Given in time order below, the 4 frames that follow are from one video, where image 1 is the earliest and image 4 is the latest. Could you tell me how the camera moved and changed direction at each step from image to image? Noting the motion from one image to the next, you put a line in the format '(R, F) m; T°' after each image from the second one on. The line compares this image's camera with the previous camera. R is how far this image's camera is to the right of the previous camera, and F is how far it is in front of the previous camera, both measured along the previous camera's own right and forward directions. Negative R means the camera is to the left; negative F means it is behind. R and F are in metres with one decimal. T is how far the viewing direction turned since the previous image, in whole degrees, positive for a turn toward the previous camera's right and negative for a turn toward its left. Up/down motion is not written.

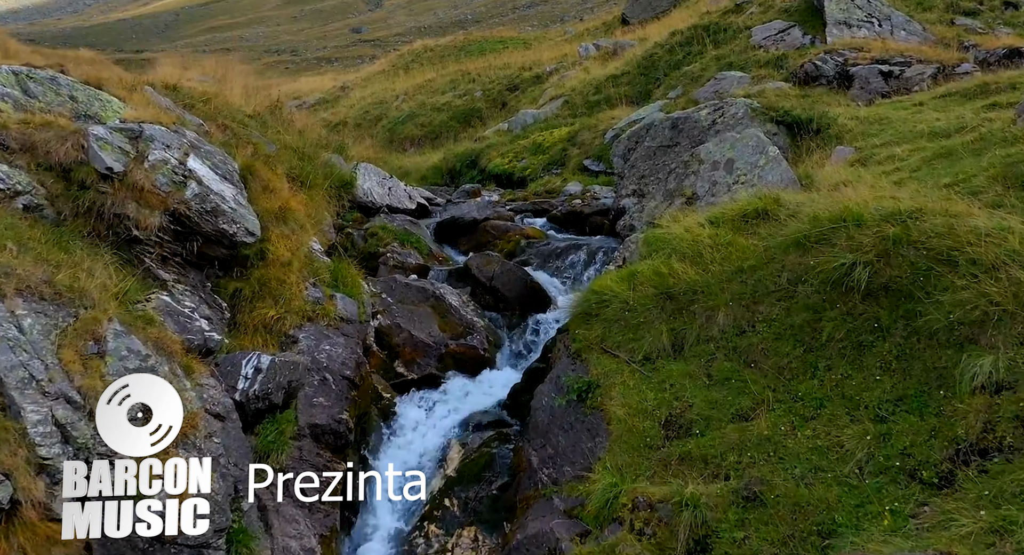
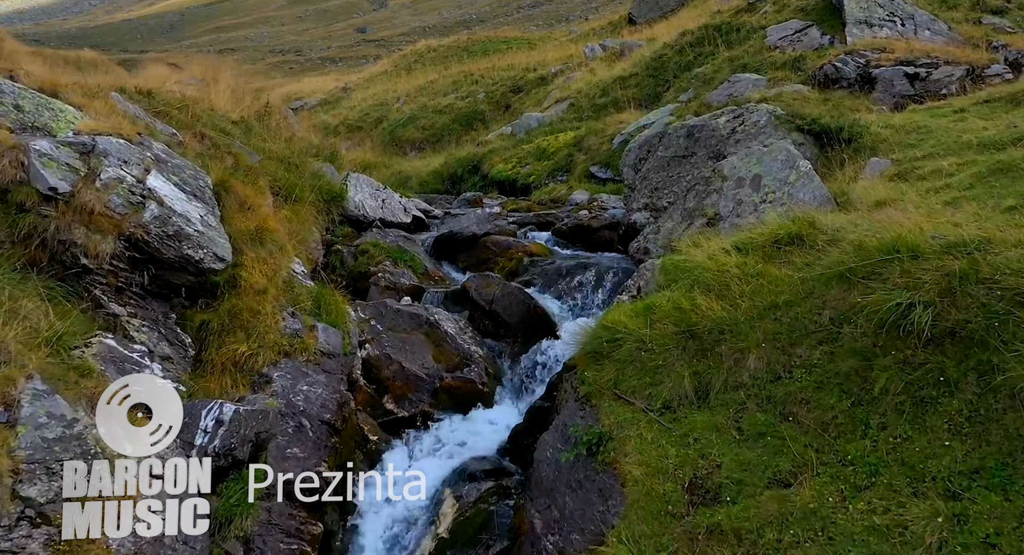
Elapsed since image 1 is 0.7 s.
(0.0, +1.0) m; 0°
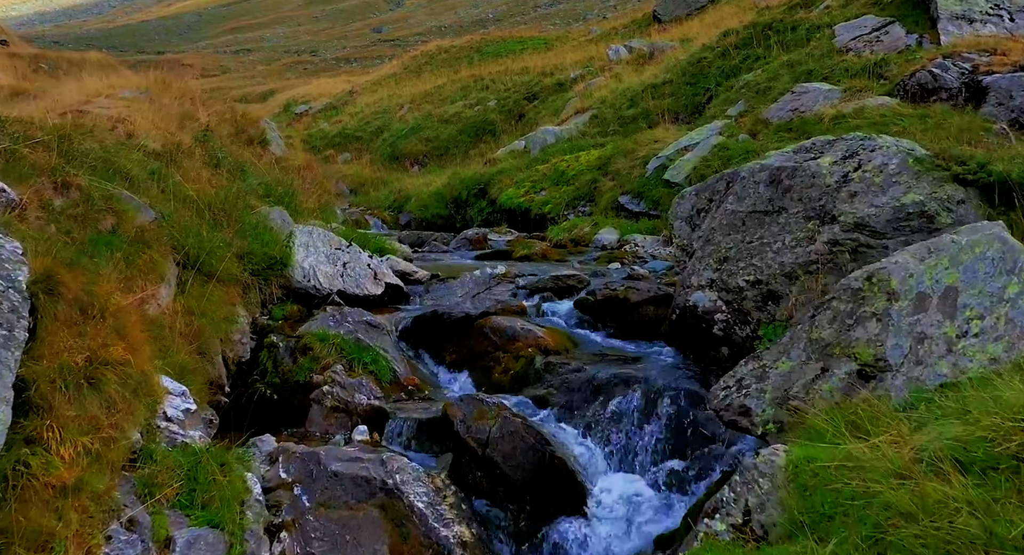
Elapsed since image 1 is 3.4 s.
(+0.1, +3.8) m; -1°
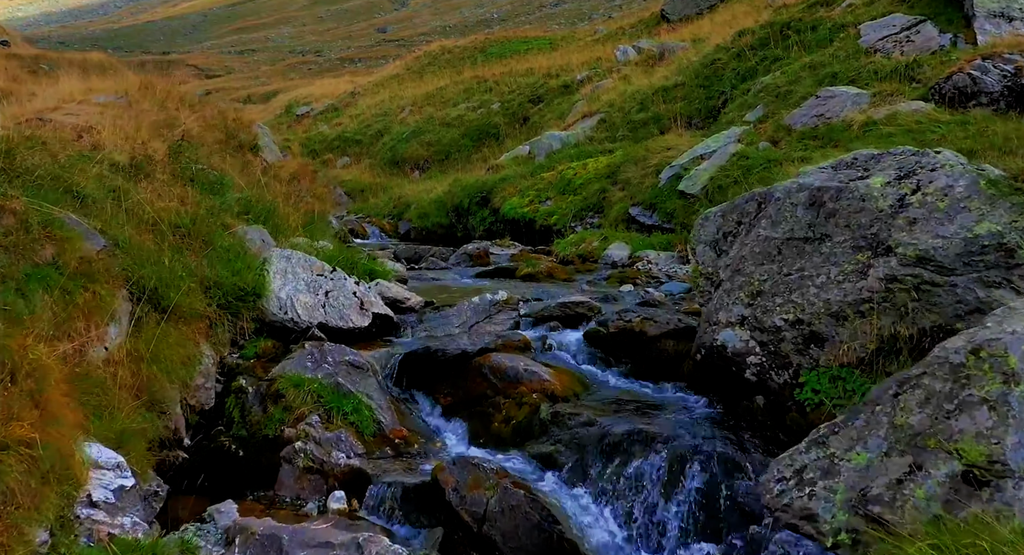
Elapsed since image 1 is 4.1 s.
(0.0, +1.1) m; 0°
